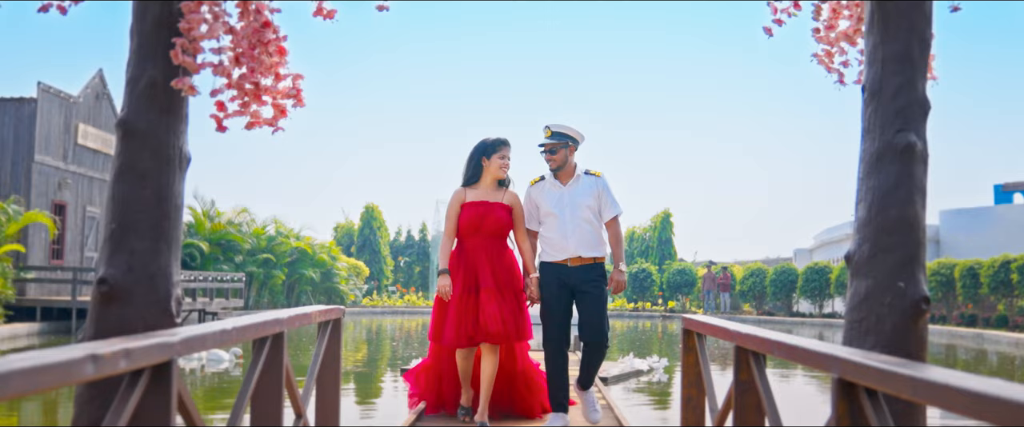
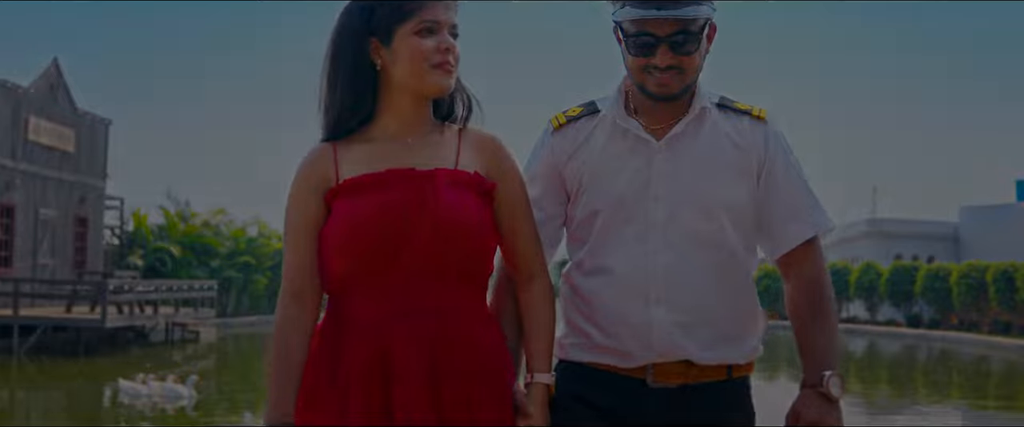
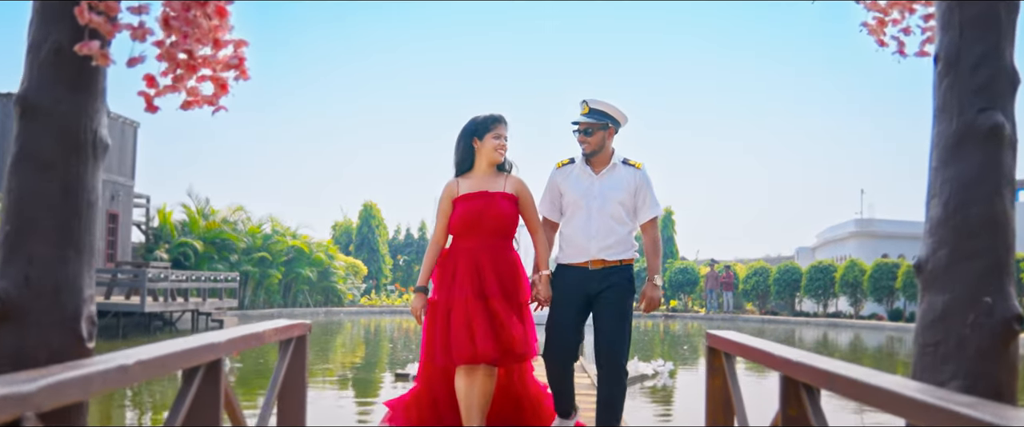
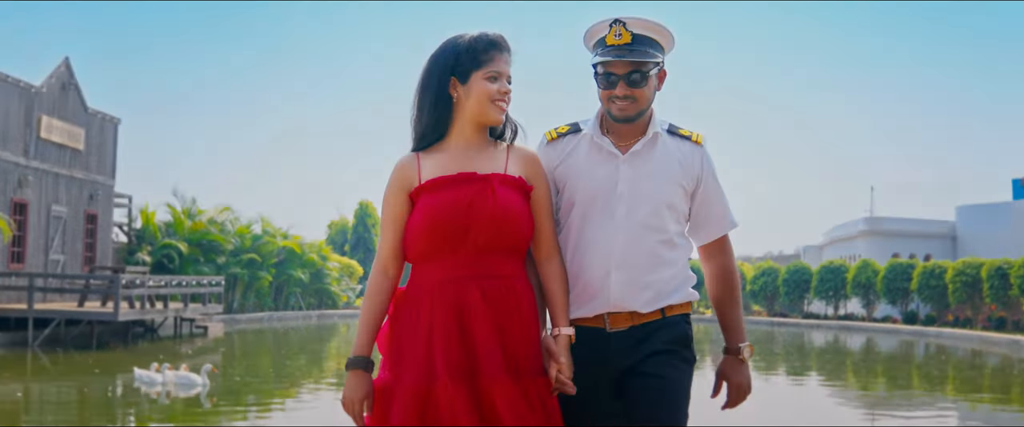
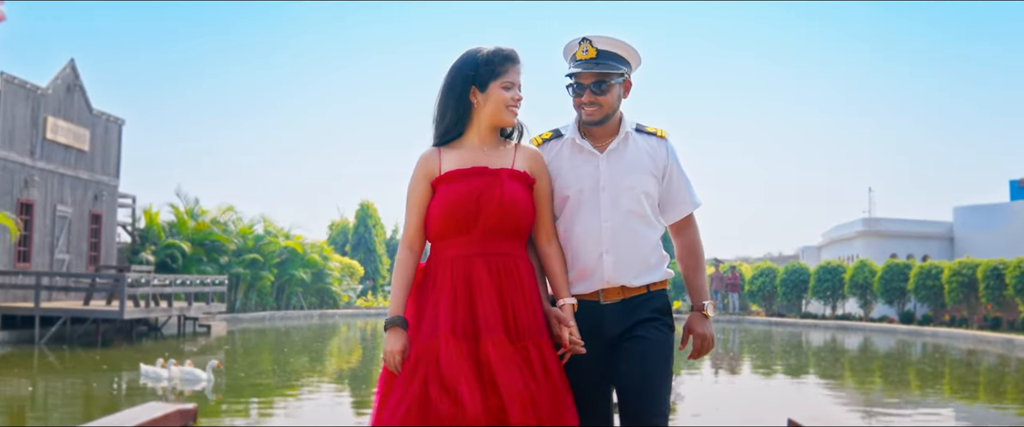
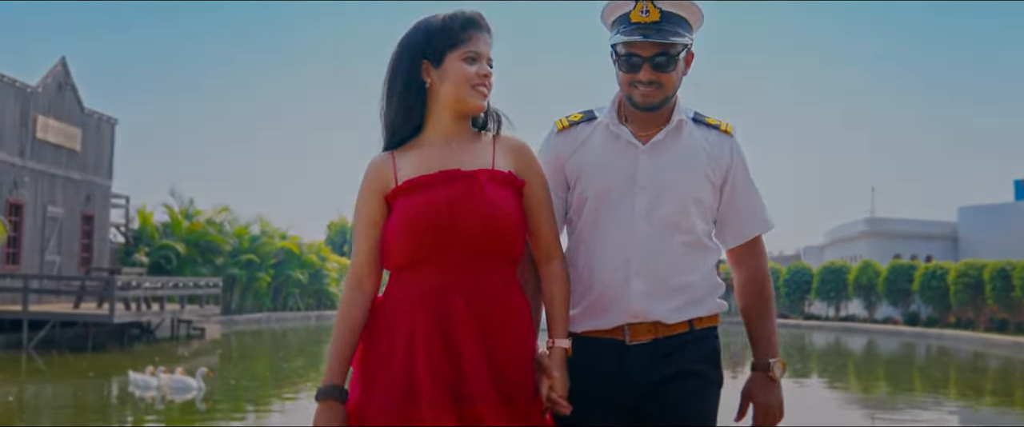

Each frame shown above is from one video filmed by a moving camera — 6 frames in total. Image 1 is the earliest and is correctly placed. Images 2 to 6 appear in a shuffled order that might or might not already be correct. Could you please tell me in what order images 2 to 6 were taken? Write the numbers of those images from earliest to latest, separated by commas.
3, 5, 4, 6, 2
